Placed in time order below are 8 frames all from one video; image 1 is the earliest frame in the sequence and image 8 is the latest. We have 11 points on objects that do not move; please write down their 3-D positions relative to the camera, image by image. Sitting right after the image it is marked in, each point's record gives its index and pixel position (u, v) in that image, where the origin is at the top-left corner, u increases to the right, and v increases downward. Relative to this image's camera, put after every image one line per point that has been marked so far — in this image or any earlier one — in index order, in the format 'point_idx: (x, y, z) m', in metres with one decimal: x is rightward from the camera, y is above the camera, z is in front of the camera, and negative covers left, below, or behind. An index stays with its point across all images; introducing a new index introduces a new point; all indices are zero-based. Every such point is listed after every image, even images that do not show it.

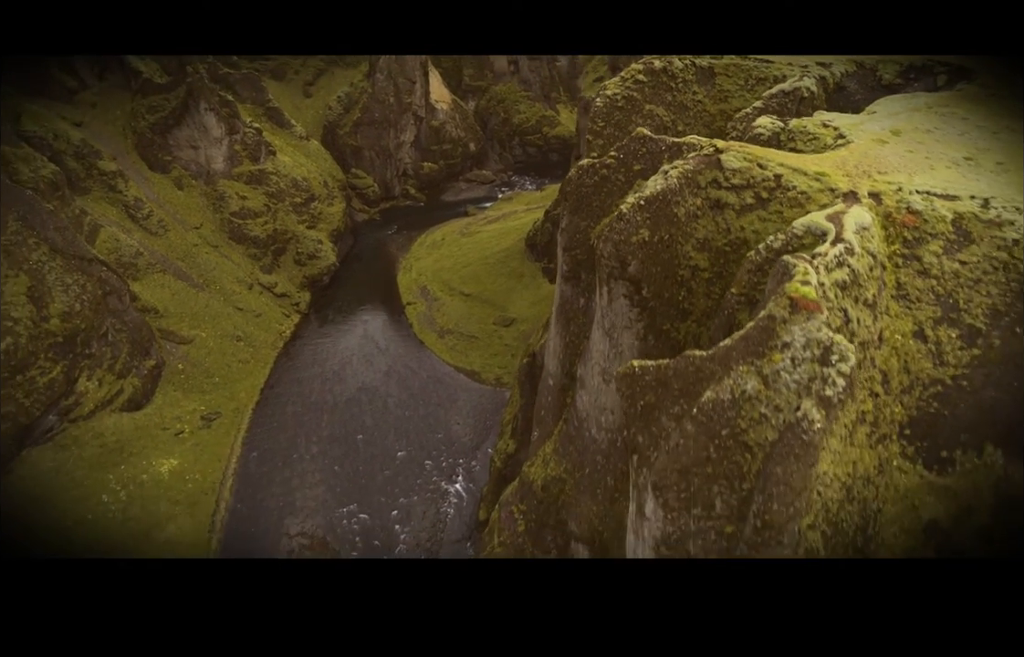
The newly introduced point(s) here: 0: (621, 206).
0: (+2.1, +2.5, +11.9) m
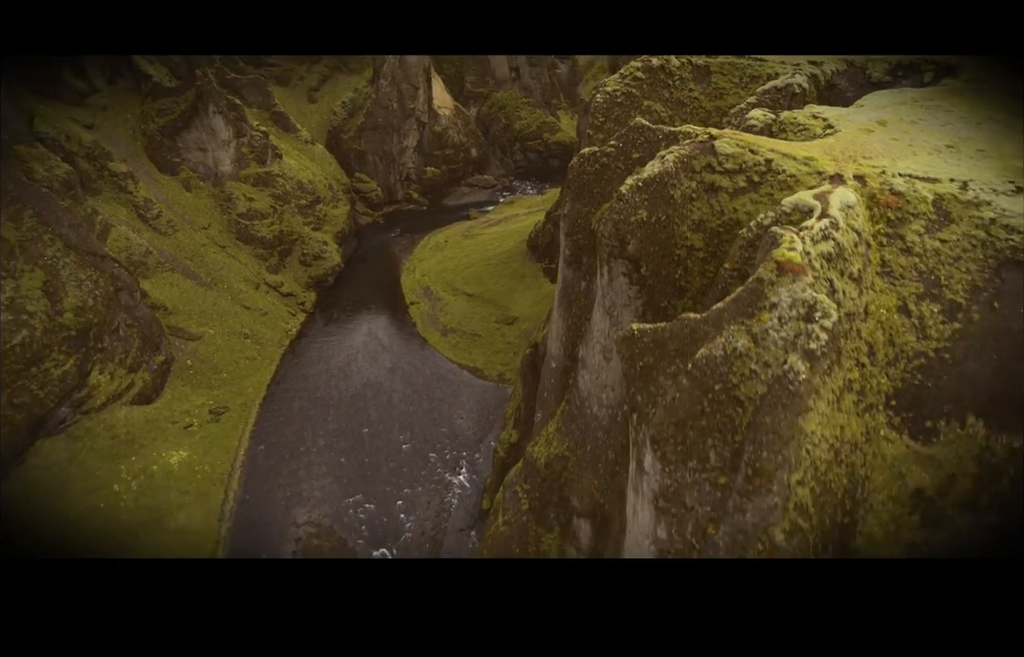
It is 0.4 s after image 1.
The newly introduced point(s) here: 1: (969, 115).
0: (+2.2, +2.9, +12.5) m
1: (+10.8, +5.0, +14.5) m
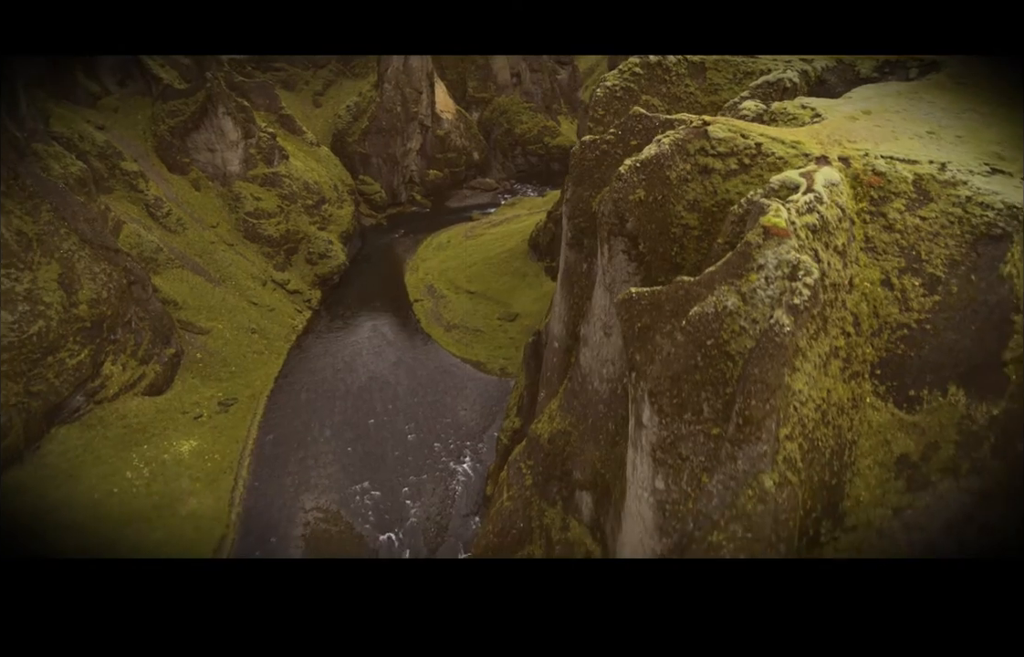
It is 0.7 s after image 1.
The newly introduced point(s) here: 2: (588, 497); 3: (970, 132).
0: (+2.3, +3.5, +13.3) m
1: (+10.9, +5.5, +15.3) m
2: (+1.9, -4.2, +15.3) m
3: (+10.3, +4.4, +13.9) m
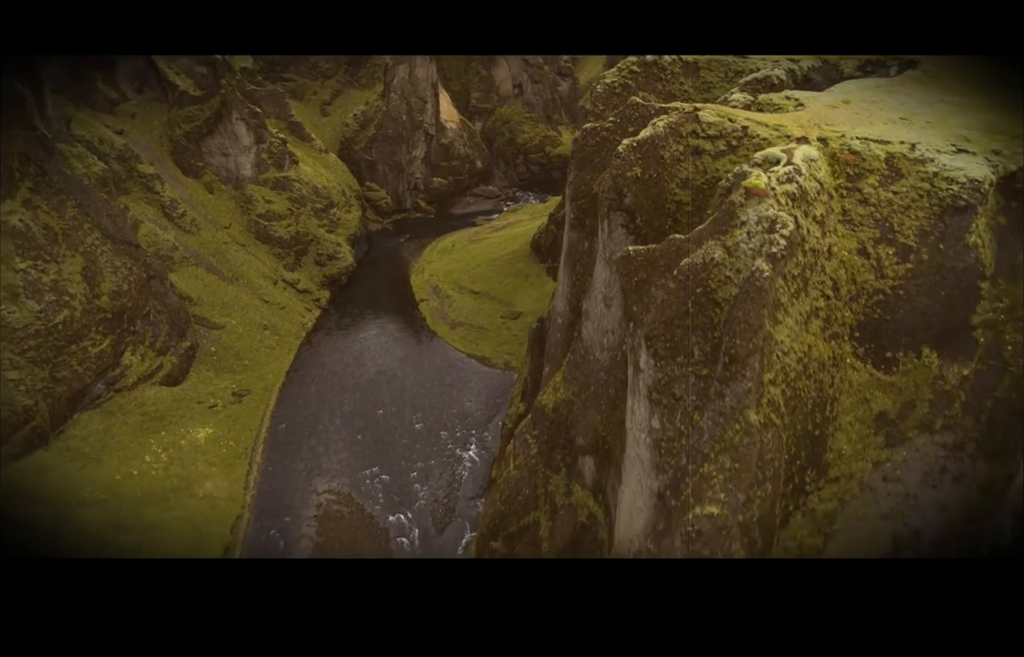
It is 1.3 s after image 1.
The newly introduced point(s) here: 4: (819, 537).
0: (+2.5, +4.2, +14.5) m
1: (+11.1, +6.2, +16.6) m
2: (+2.1, -3.5, +16.3) m
3: (+10.5, +5.2, +15.2) m
4: (+6.6, -4.5, +13.2) m
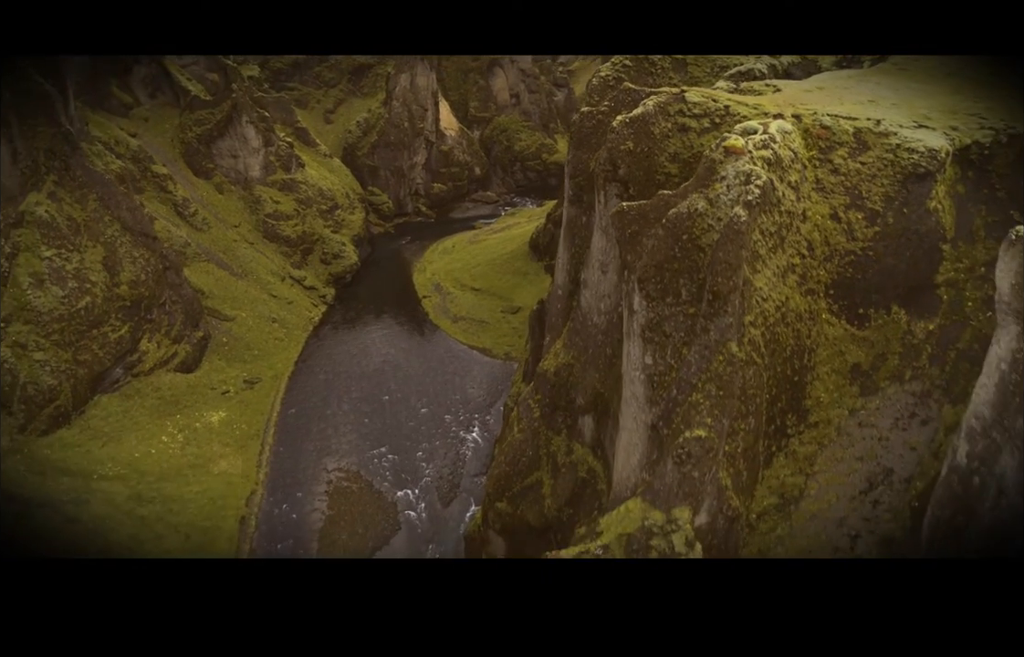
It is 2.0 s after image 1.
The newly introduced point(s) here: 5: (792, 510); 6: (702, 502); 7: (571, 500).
0: (+2.6, +5.2, +15.9) m
1: (+11.2, +7.2, +18.1) m
2: (+2.2, -2.6, +17.6) m
3: (+10.6, +6.2, +16.7) m
4: (+6.8, -3.5, +14.4) m
5: (+6.5, -4.2, +14.2) m
6: (+3.9, -3.4, +12.7) m
7: (+1.7, -4.9, +17.6) m
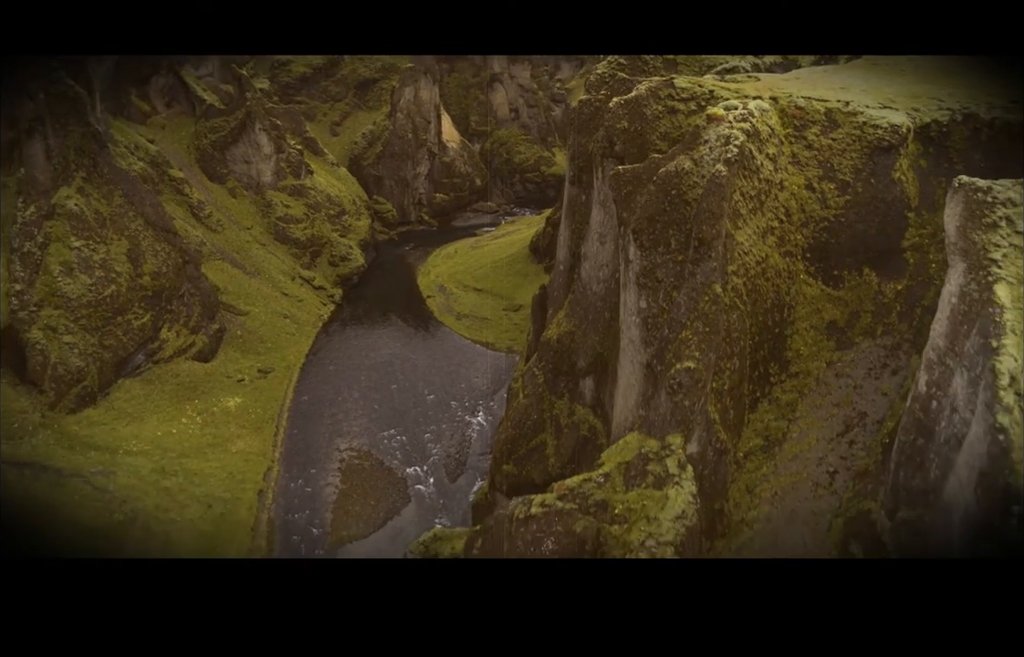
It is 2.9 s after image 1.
0: (+2.8, +6.2, +17.6) m
1: (+11.3, +8.2, +19.9) m
2: (+2.4, -1.6, +19.0) m
3: (+10.8, +7.2, +18.5) m
4: (+7.0, -2.3, +15.9) m
5: (+6.7, -3.1, +15.6) m
6: (+4.2, -2.3, +14.2) m
7: (+1.9, -3.9, +18.9) m
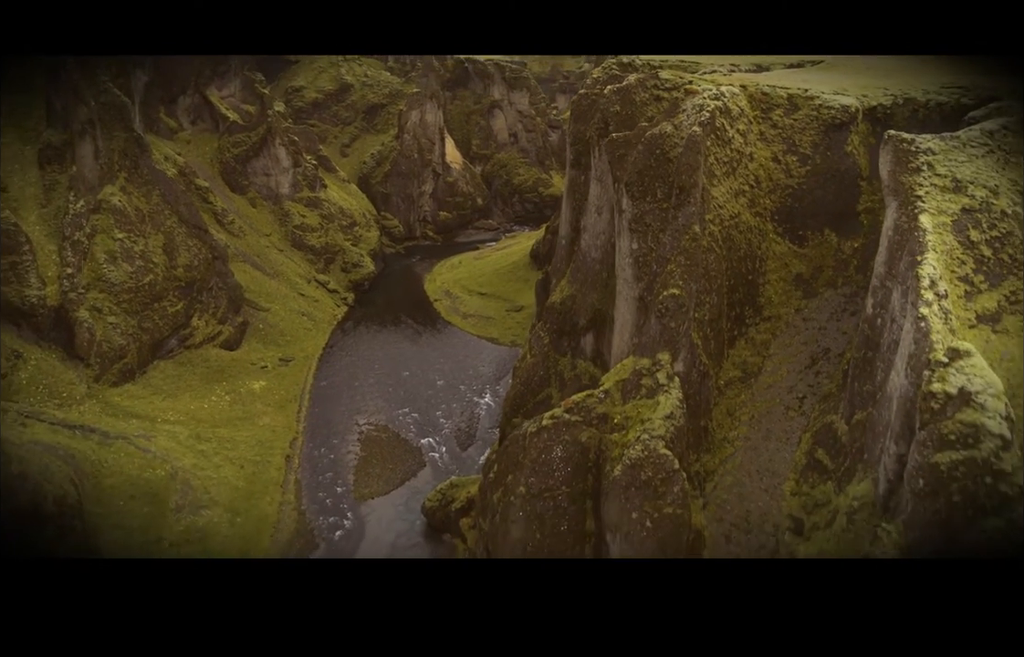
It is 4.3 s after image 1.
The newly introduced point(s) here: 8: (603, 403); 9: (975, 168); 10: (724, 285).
0: (+3.1, +7.6, +20.6) m
1: (+11.6, +9.5, +23.0) m
2: (+2.7, -0.2, +21.5) m
3: (+11.1, +8.6, +21.5) m
4: (+7.3, -0.8, +18.4) m
5: (+7.0, -1.5, +18.1) m
6: (+4.5, -0.6, +16.7) m
7: (+2.2, -2.5, +21.3) m
8: (+2.5, -2.0, +16.9) m
9: (+11.3, +4.0, +15.1) m
10: (+6.0, +1.1, +17.3) m
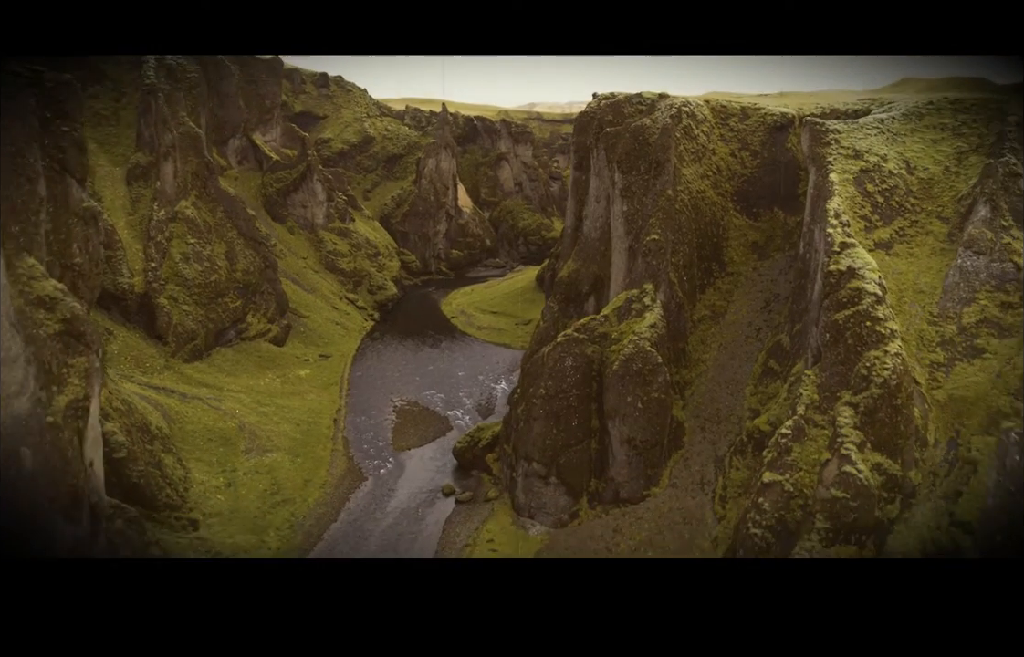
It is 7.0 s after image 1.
0: (+3.8, +9.2, +26.5) m
1: (+12.3, +10.8, +29.2) m
2: (+3.4, +1.3, +26.6) m
3: (+11.8, +10.1, +27.6) m
4: (+8.1, +1.1, +23.4) m
5: (+7.8, +0.4, +23.1) m
6: (+5.3, +1.4, +21.7) m
7: (+3.0, -1.0, +26.2) m
8: (+3.2, 0.0, +21.8) m
9: (+12.1, +6.2, +20.7) m
10: (+6.7, +3.1, +22.6) m
